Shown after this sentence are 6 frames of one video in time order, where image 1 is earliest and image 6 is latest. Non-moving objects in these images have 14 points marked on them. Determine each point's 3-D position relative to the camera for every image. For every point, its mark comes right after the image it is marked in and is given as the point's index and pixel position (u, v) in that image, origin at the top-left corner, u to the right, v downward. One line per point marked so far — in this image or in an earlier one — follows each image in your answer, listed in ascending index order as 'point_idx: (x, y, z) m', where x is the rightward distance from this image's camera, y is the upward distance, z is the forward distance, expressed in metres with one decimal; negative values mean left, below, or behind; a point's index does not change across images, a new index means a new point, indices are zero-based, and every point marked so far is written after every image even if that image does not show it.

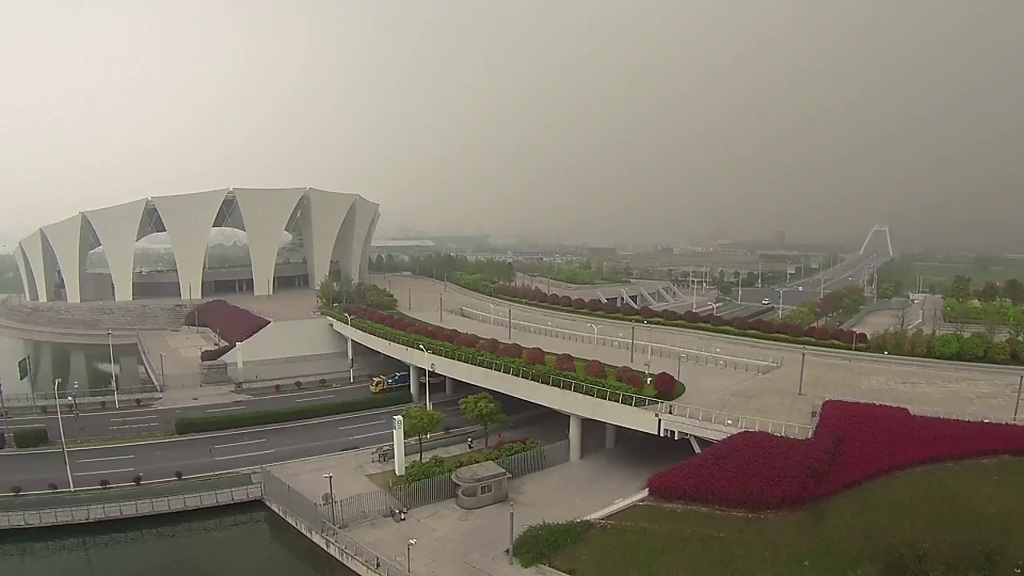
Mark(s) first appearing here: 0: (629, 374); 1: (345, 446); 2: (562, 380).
0: (+3.8, -2.5, +17.6) m
1: (-4.7, -4.4, +15.1) m
2: (+1.5, -2.7, +17.3) m
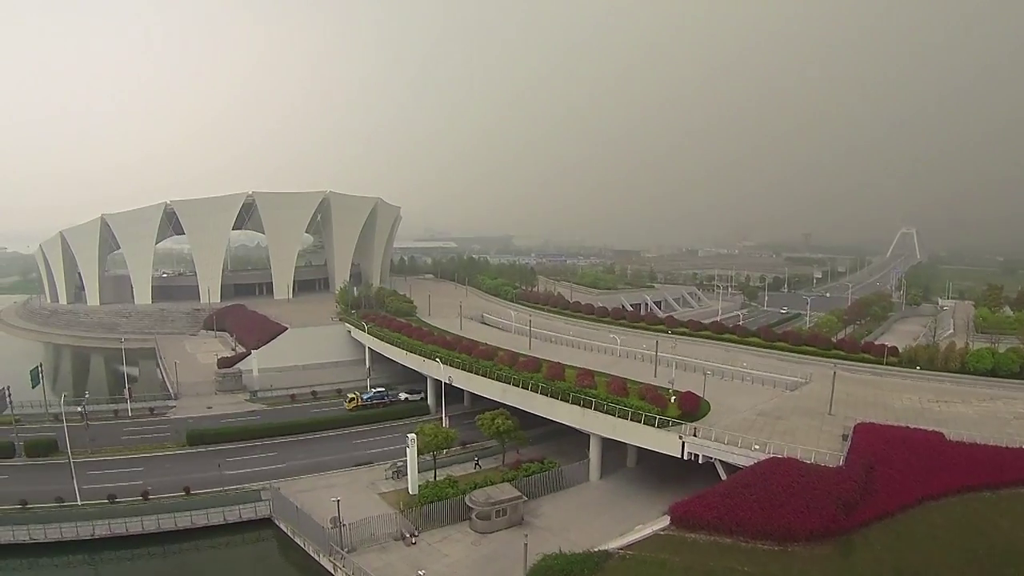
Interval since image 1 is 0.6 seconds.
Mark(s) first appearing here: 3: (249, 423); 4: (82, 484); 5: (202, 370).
0: (+4.4, -3.1, +16.9) m
1: (-4.3, -4.8, +14.7) m
2: (+2.1, -3.2, +16.7) m
3: (-7.6, -3.9, +15.1) m
4: (-9.3, -4.3, +11.4) m
5: (-10.8, -3.0, +18.2) m
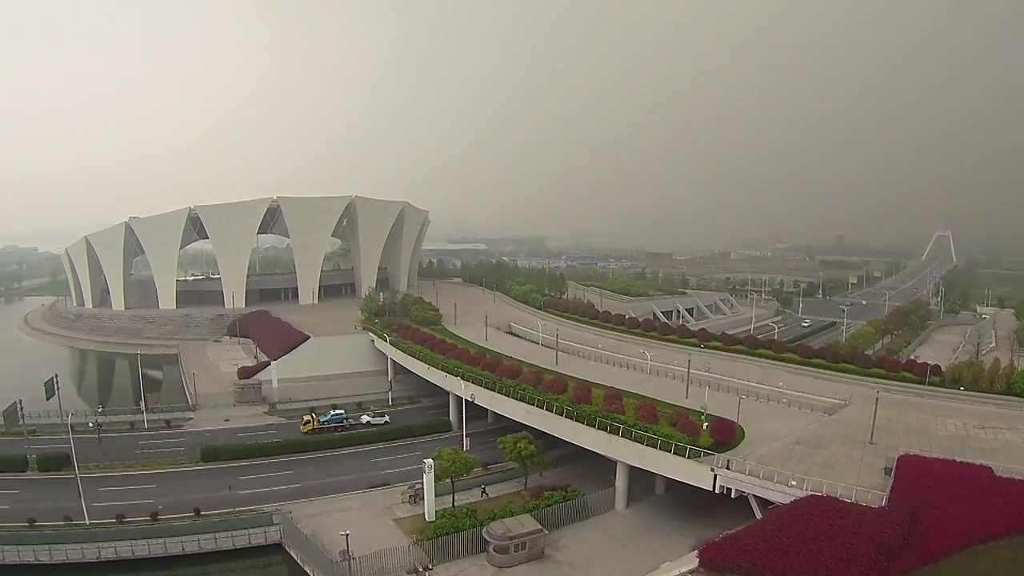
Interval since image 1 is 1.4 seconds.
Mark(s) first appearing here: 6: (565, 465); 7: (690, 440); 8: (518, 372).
0: (+5.1, -3.9, +15.9) m
1: (-3.7, -5.2, +14.2) m
2: (+2.9, -4.0, +15.8) m
3: (-7.0, -4.2, +14.8) m
4: (-8.8, -4.5, +11.1) m
5: (-9.9, -3.2, +18.0) m
6: (+1.9, -6.5, +19.4) m
7: (+5.0, -4.1, +14.8) m
8: (+0.2, -3.0, +19.2) m
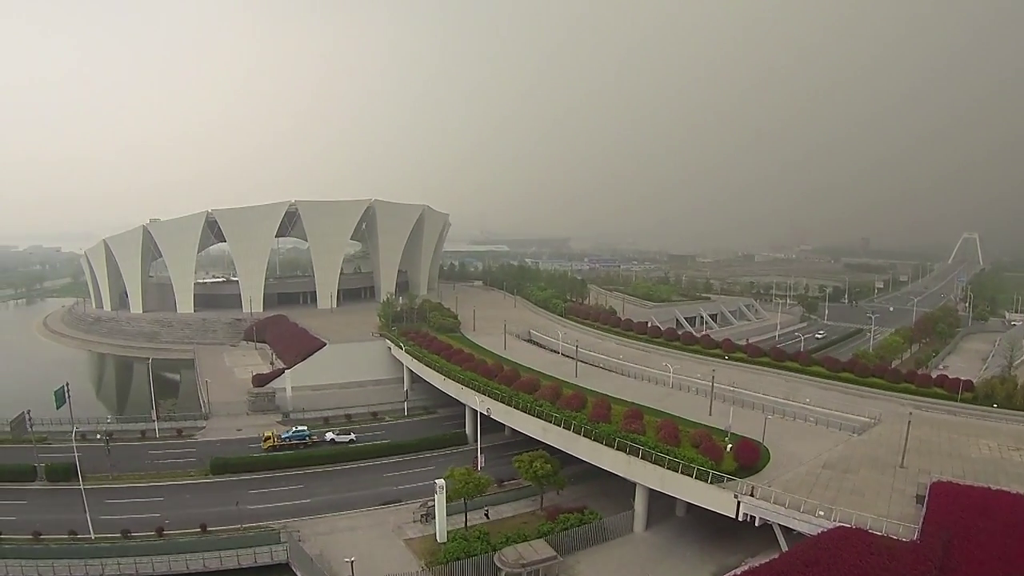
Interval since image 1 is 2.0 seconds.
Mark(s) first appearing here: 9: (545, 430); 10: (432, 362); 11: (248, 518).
0: (+5.6, -4.5, +15.1) m
1: (-3.3, -5.6, +13.8) m
2: (+3.3, -4.5, +15.2) m
3: (-6.5, -4.5, +14.6) m
4: (-8.6, -4.7, +11.0) m
5: (-9.3, -3.3, +17.9) m
6: (+2.5, -7.0, +18.8) m
7: (+5.4, -4.7, +14.1) m
8: (+0.8, -3.5, +18.6) m
9: (+1.1, -4.6, +16.9) m
10: (-3.0, -2.7, +19.7) m
11: (-5.9, -5.2, +11.8) m
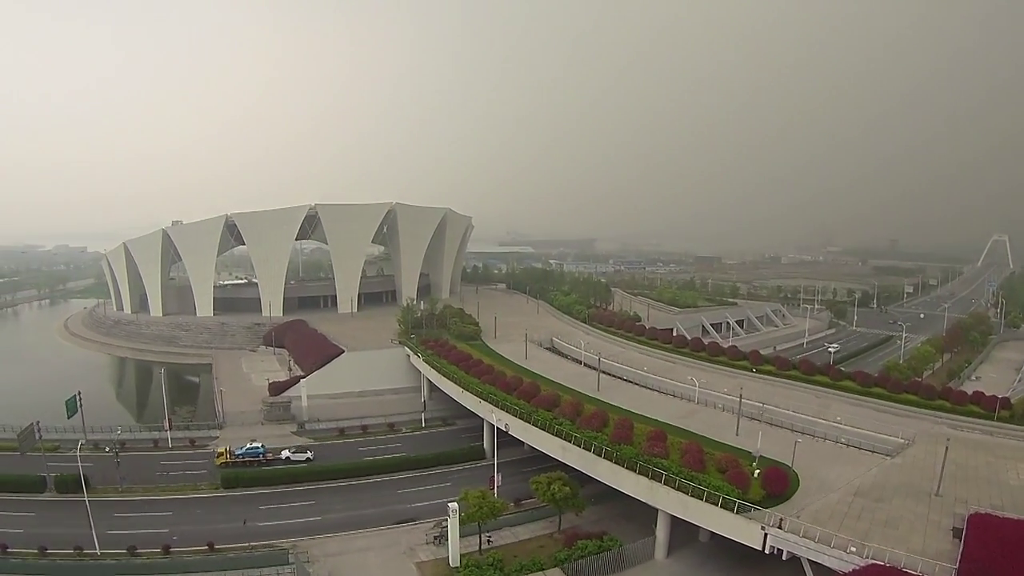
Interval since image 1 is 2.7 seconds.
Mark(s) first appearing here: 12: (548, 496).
0: (+6.1, -5.2, +14.3) m
1: (-2.9, -5.9, +13.4) m
2: (+3.8, -5.1, +14.5) m
3: (-6.0, -4.7, +14.3) m
4: (-8.3, -4.9, +10.8) m
5: (-8.6, -3.4, +17.7) m
6: (+3.0, -7.5, +18.1) m
7: (+5.8, -5.4, +13.3) m
8: (+1.5, -3.9, +18.0) m
9: (+1.6, -5.0, +16.2) m
10: (-2.2, -3.1, +19.2) m
11: (-5.6, -5.4, +11.5) m
12: (+1.1, -6.2, +15.7) m
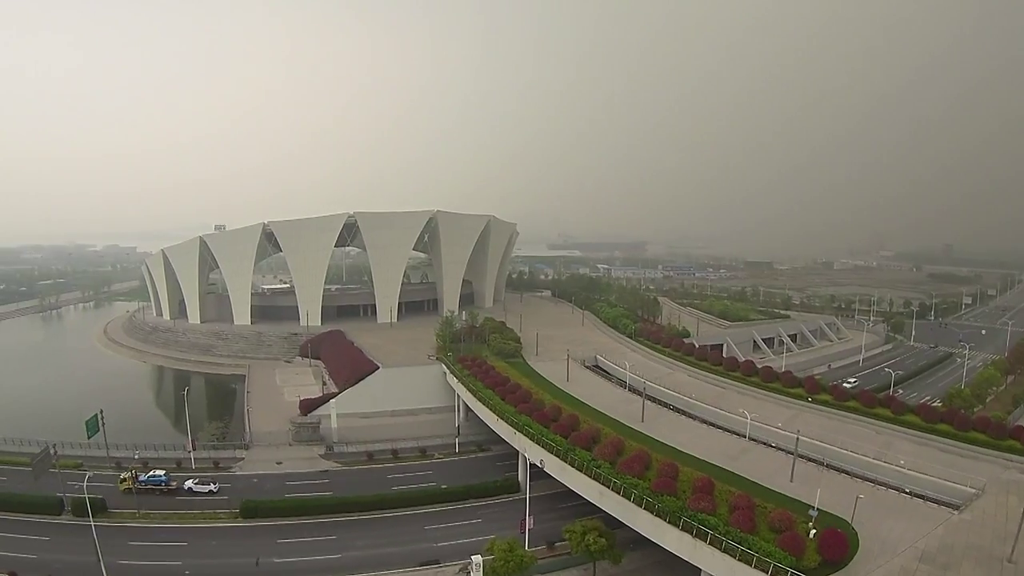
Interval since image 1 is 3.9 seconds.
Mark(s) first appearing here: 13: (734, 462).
0: (+6.8, -6.5, +12.8) m
1: (-2.2, -6.6, +12.6) m
2: (+4.6, -6.3, +13.1) m
3: (-5.2, -5.2, +13.7) m
4: (-7.7, -5.2, +10.4) m
5: (-7.4, -3.7, +17.3) m
6: (+4.0, -8.6, +16.8) m
7: (+6.5, -6.7, +11.7) m
8: (+2.7, -4.9, +16.8) m
9: (+2.6, -6.1, +15.0) m
10: (-0.8, -3.8, +18.3) m
11: (-5.0, -6.0, +10.9) m
12: (+1.9, -7.2, +14.6) m
13: (+8.1, -6.6, +18.6) m
